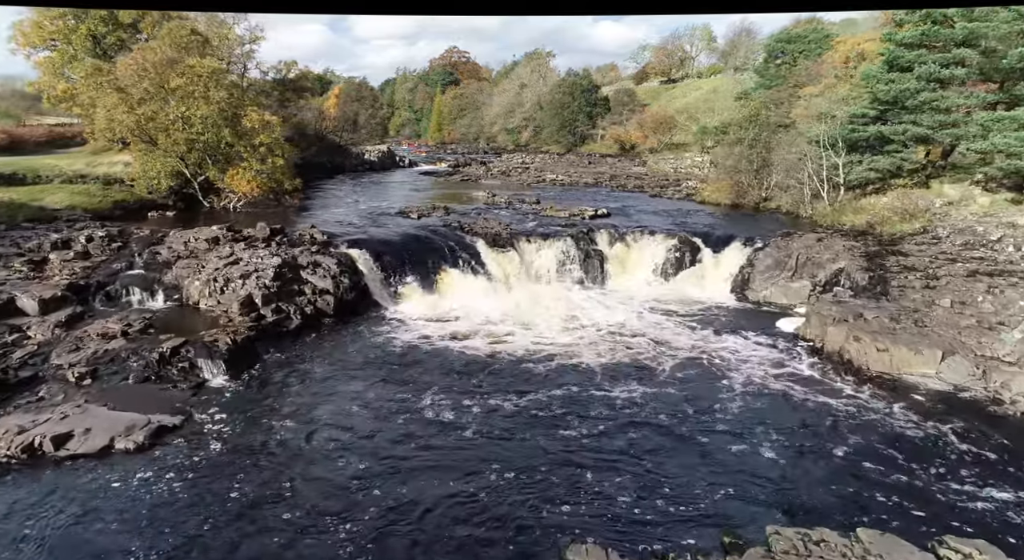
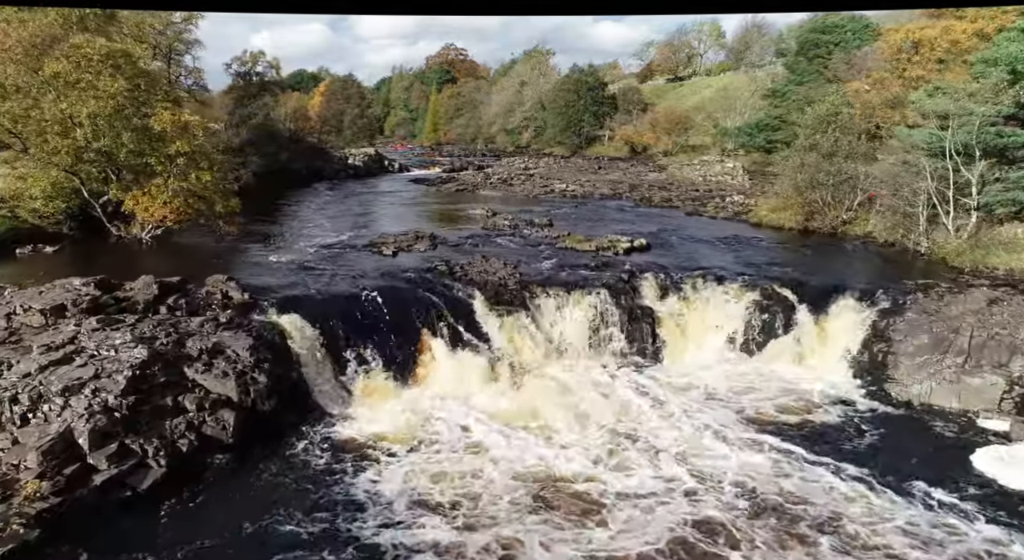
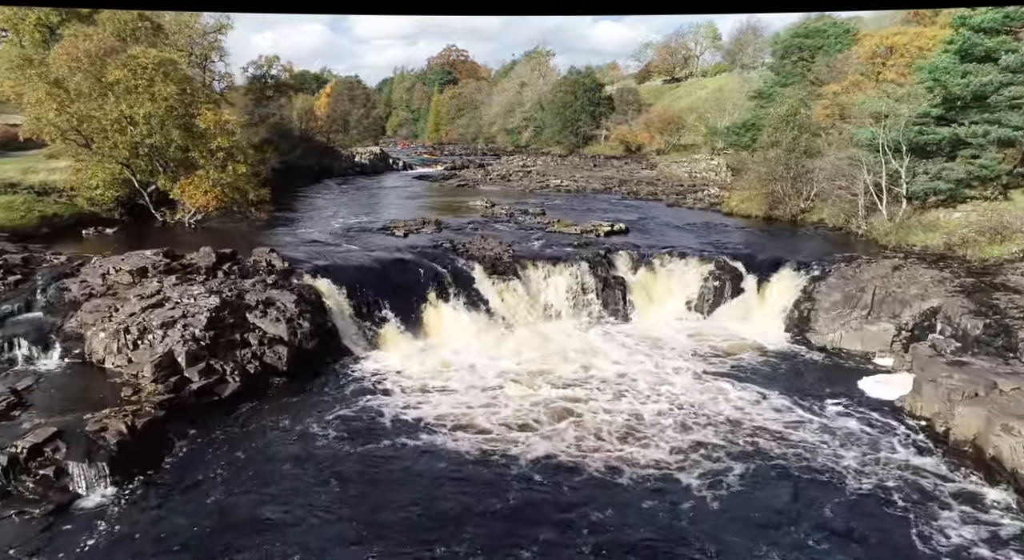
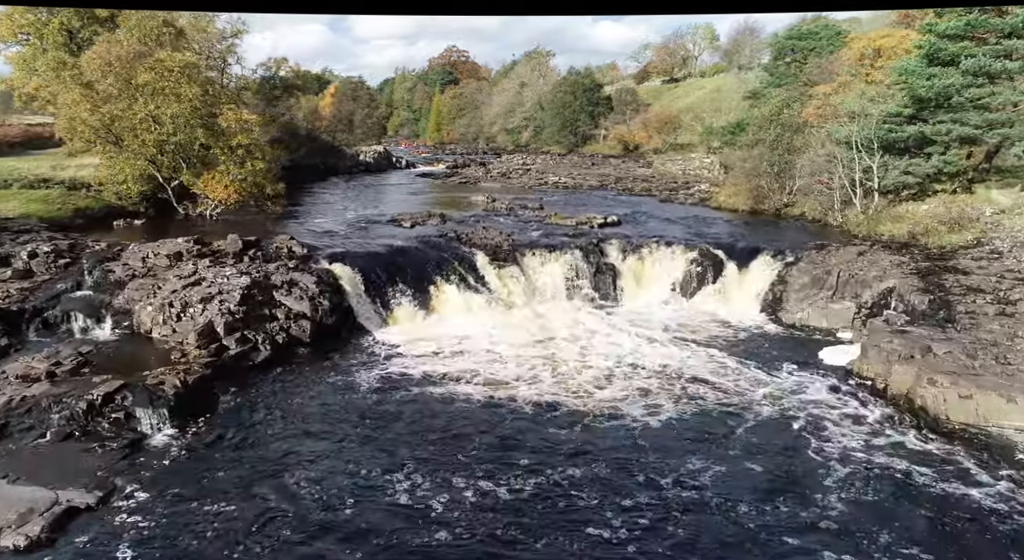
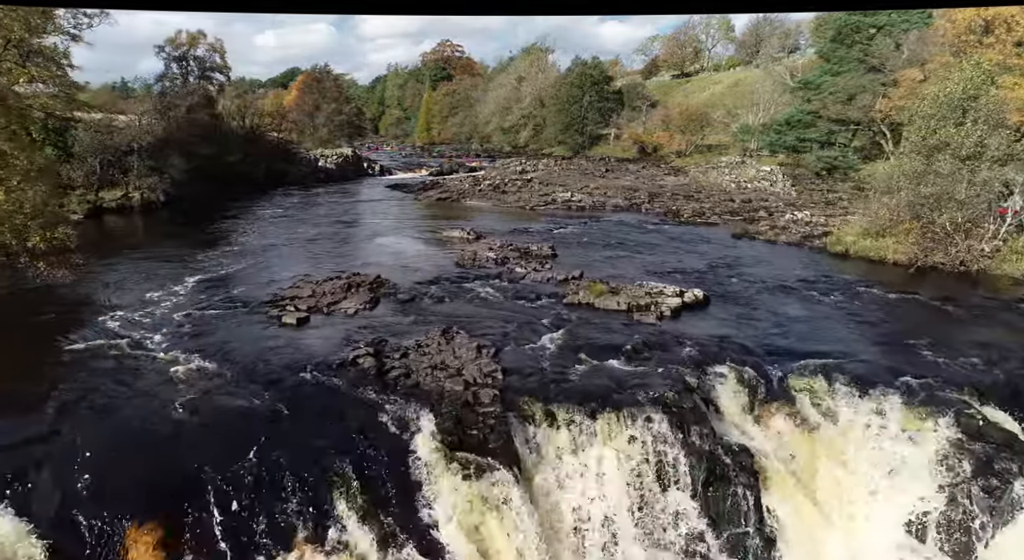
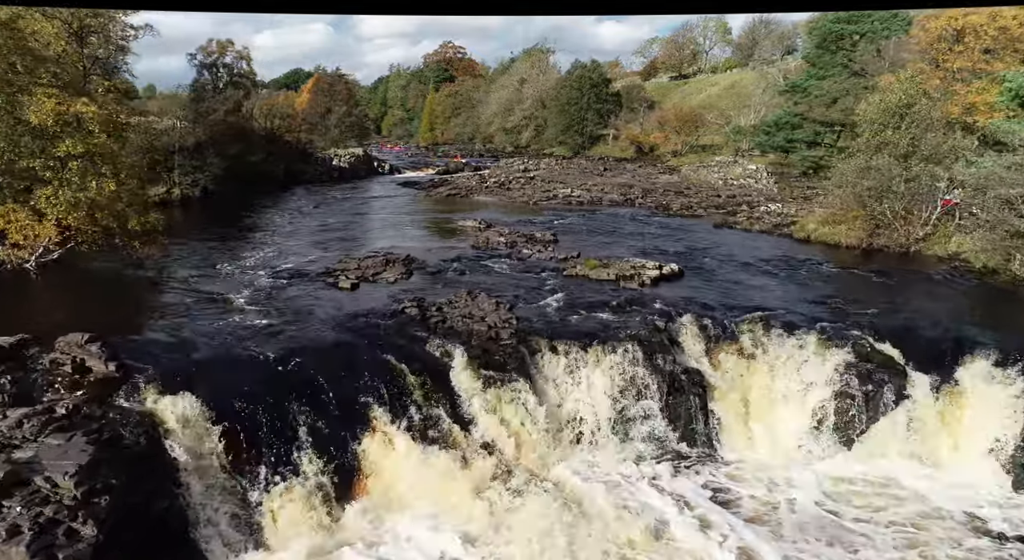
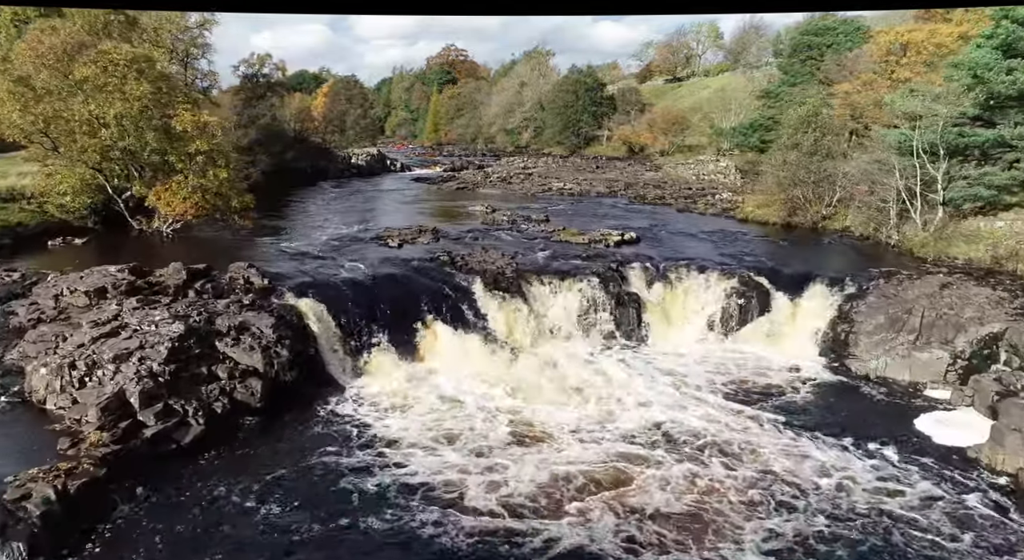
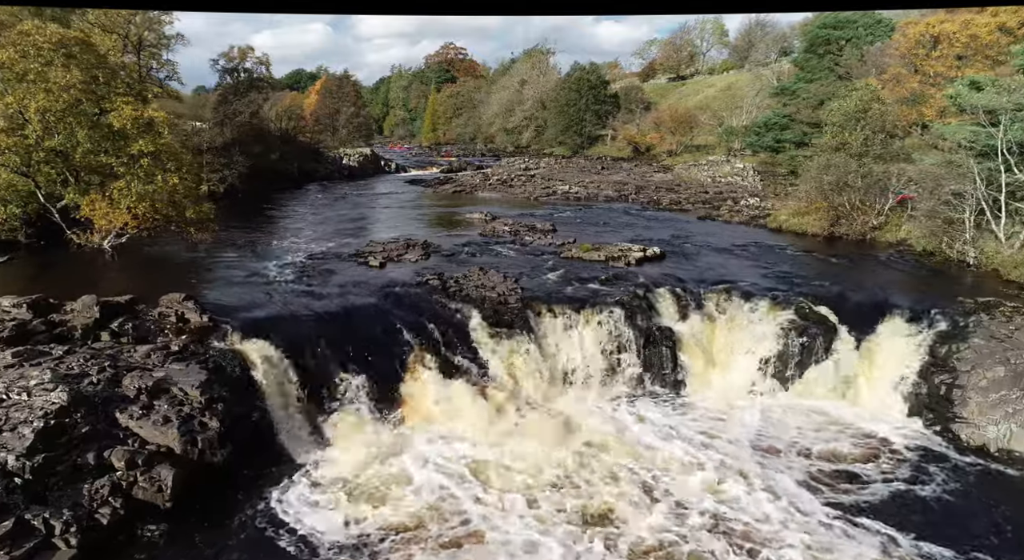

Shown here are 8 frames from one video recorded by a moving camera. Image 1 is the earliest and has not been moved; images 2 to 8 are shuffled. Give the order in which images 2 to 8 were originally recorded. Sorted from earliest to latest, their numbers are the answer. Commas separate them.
4, 3, 7, 2, 8, 6, 5
